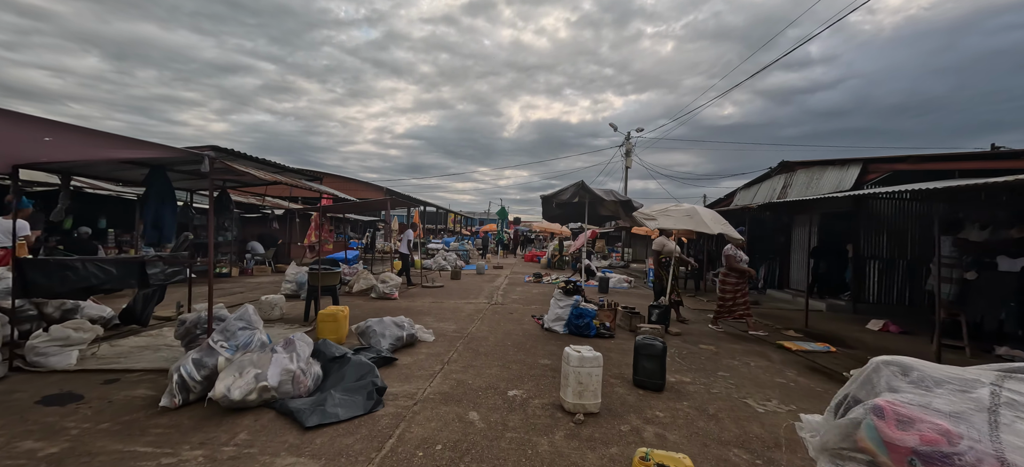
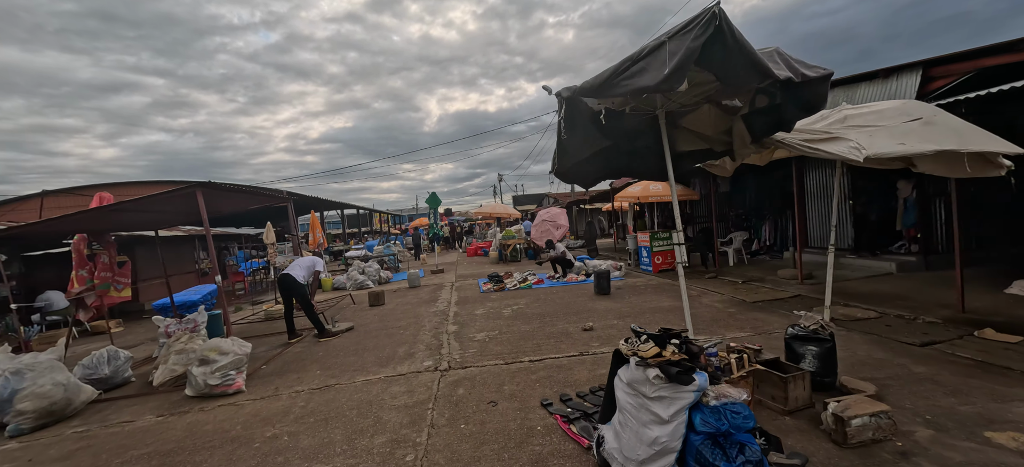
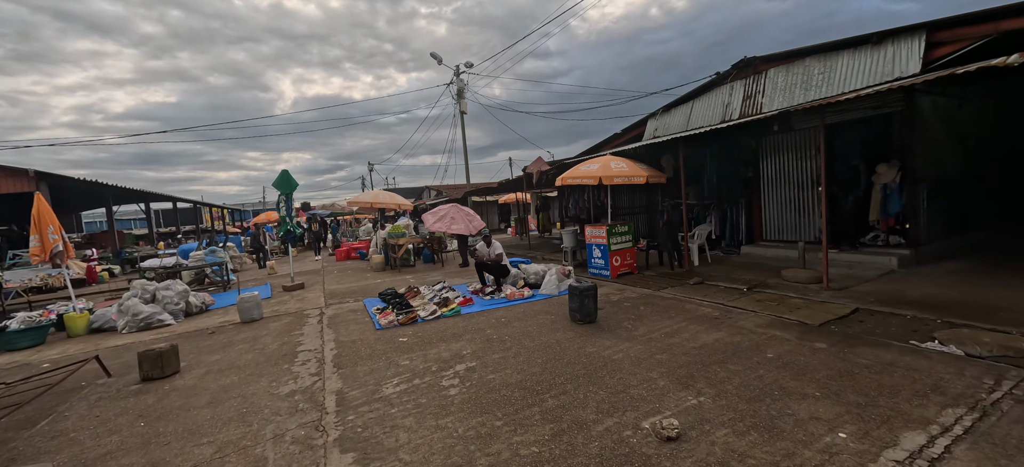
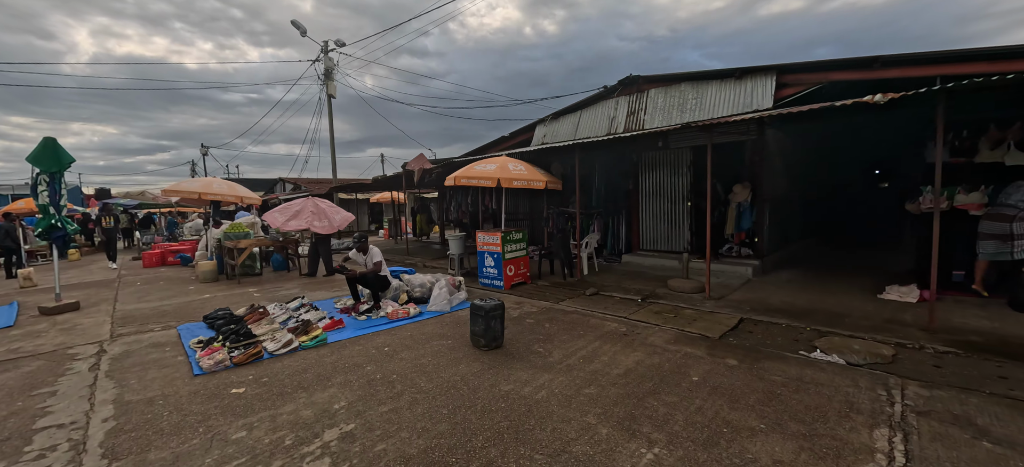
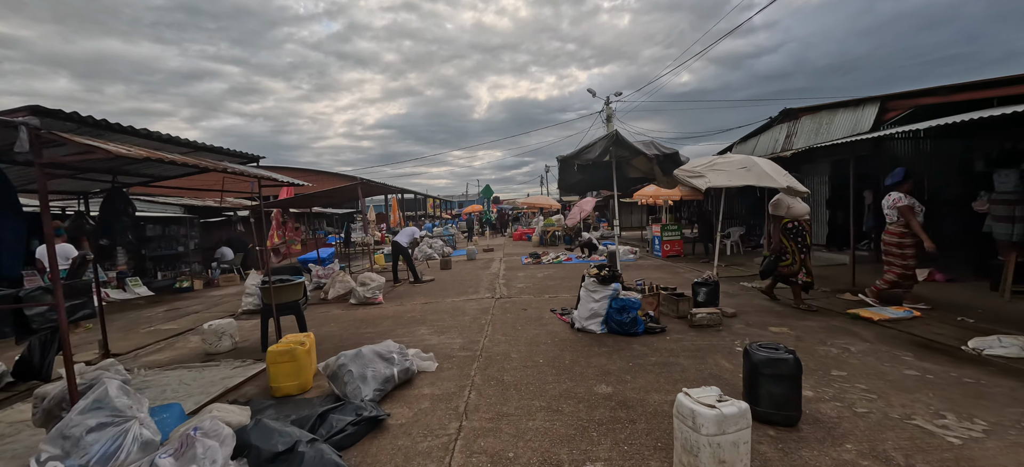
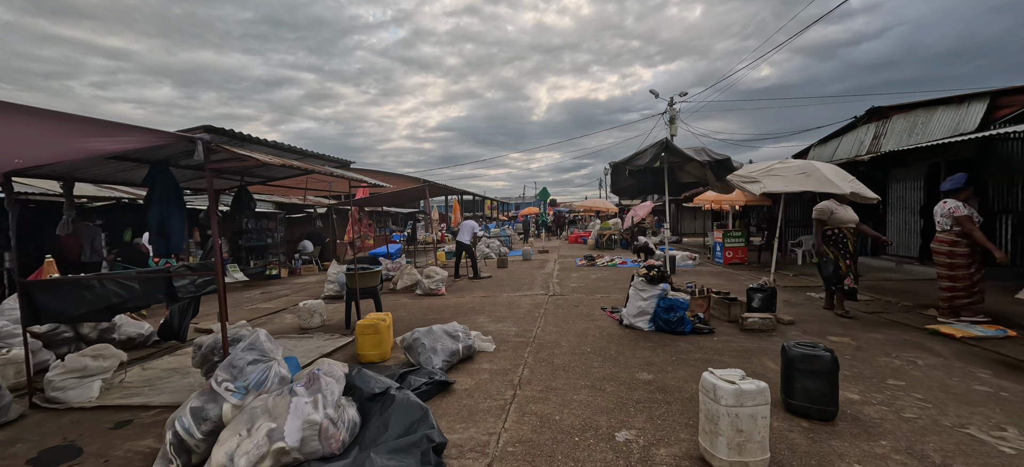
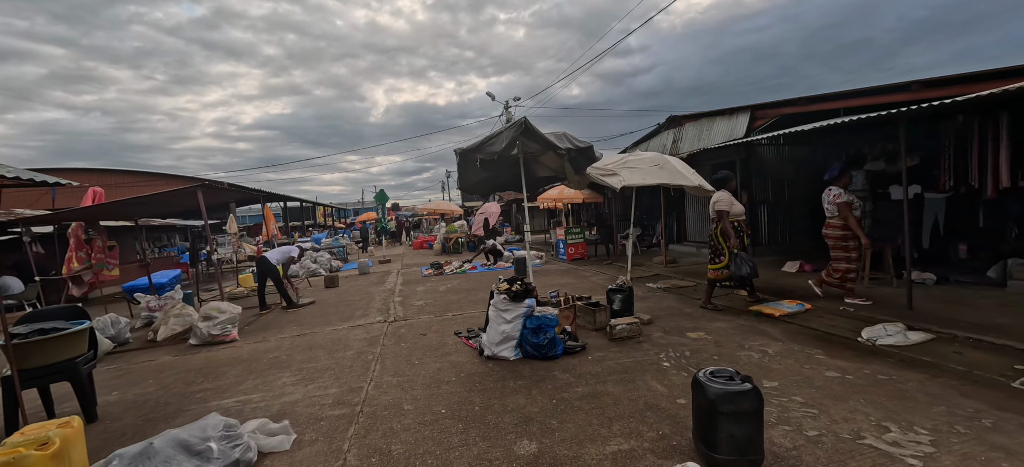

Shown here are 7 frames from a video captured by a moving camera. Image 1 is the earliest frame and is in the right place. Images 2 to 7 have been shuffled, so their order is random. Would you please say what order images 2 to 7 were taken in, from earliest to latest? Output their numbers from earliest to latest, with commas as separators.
6, 5, 7, 2, 3, 4
